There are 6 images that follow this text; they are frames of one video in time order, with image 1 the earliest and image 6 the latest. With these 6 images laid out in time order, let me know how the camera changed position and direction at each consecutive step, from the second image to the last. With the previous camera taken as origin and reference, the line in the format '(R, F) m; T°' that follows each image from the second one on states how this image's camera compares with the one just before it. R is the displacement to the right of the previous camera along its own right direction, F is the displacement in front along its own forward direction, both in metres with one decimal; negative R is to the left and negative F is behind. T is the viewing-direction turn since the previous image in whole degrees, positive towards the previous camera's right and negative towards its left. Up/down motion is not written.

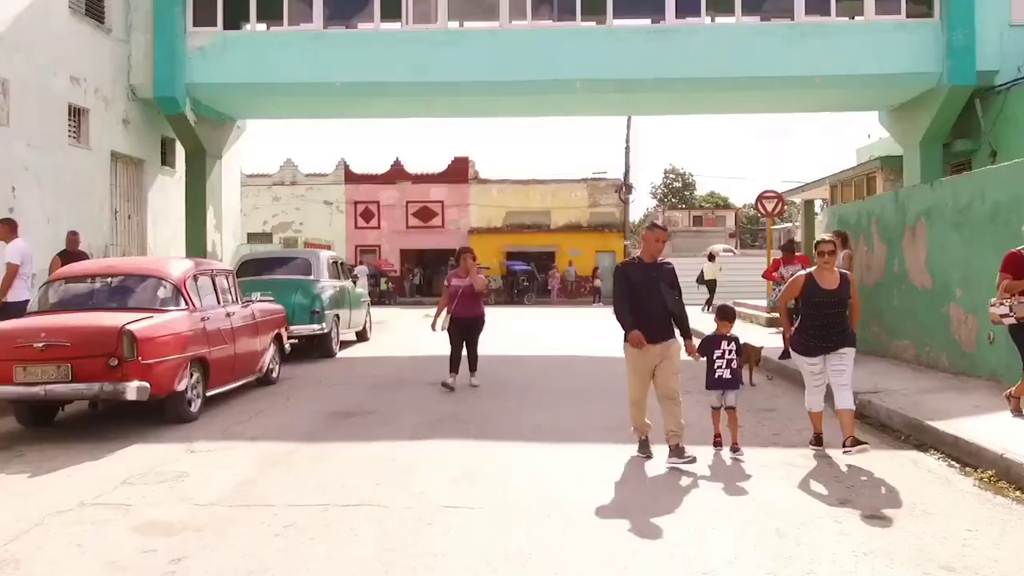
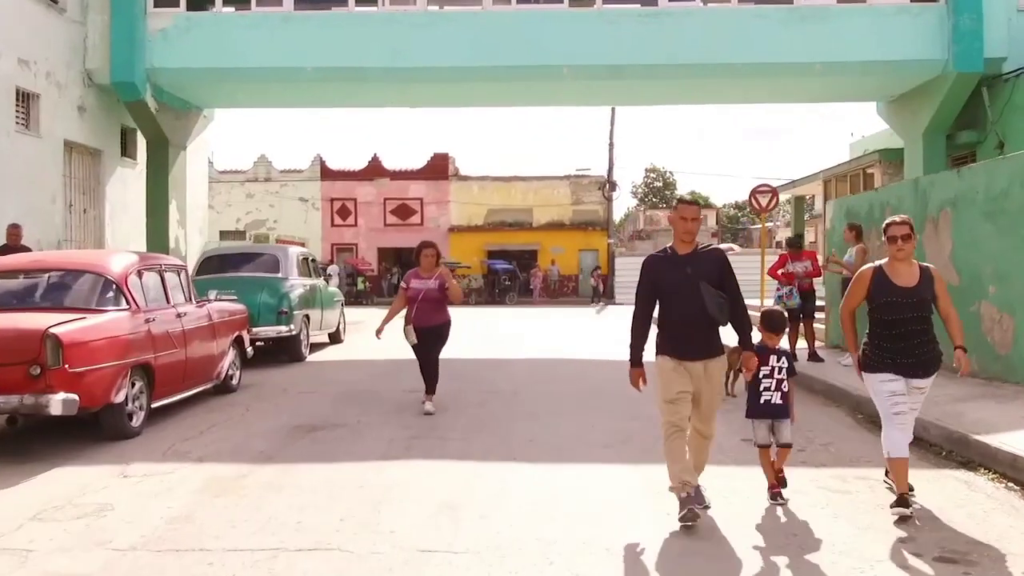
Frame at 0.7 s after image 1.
(-0.1, +0.9) m; +1°
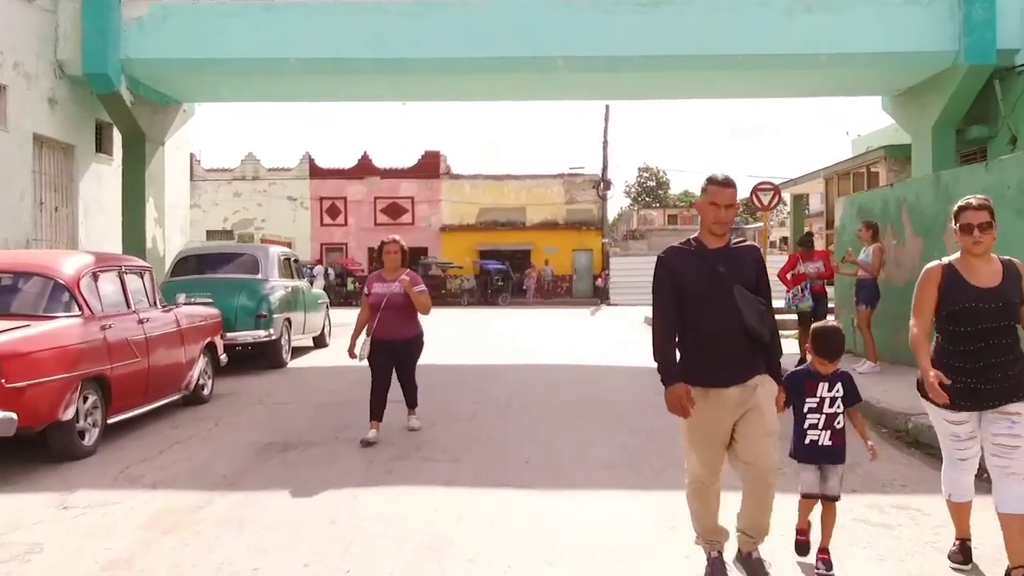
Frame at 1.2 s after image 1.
(0.0, +0.6) m; 0°
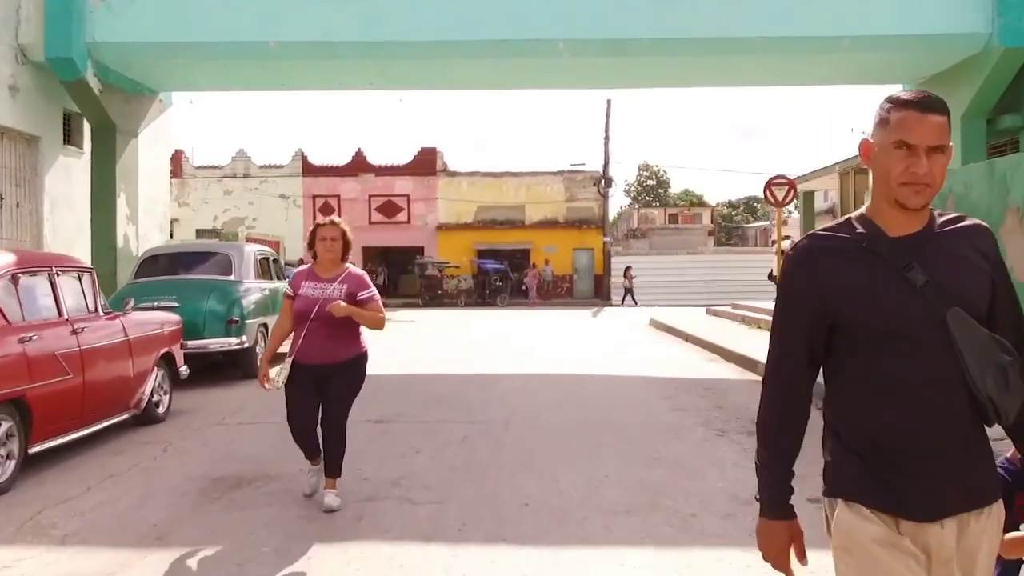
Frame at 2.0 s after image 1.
(0.0, +1.0) m; 0°
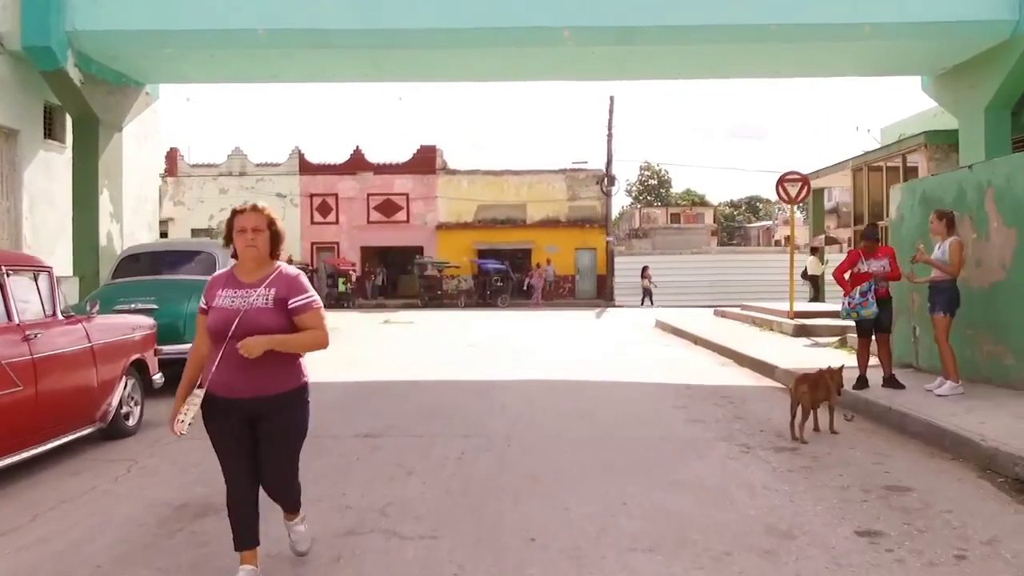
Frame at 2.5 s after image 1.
(0.0, +0.6) m; 0°
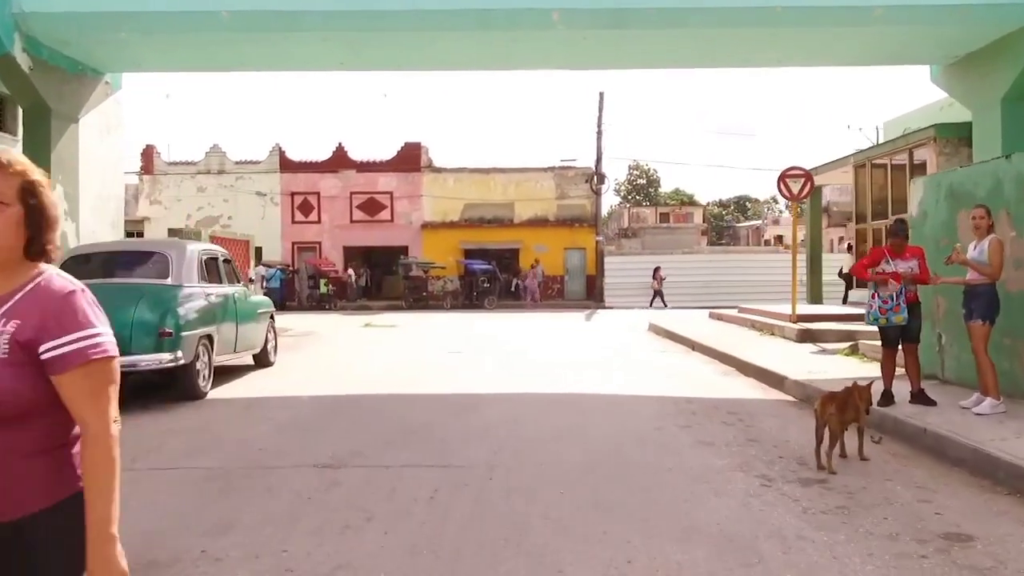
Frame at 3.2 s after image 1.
(0.0, +0.9) m; +1°
